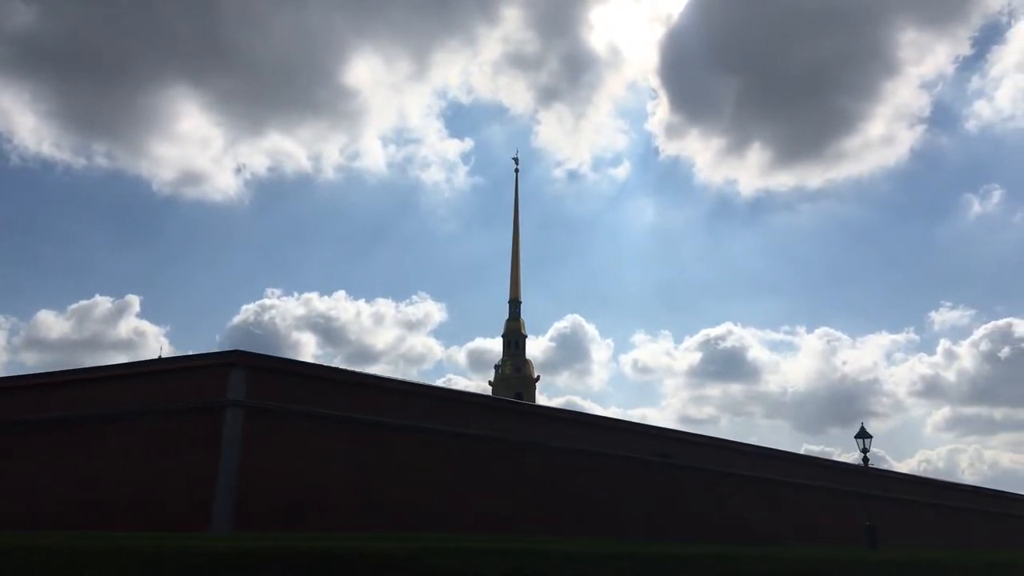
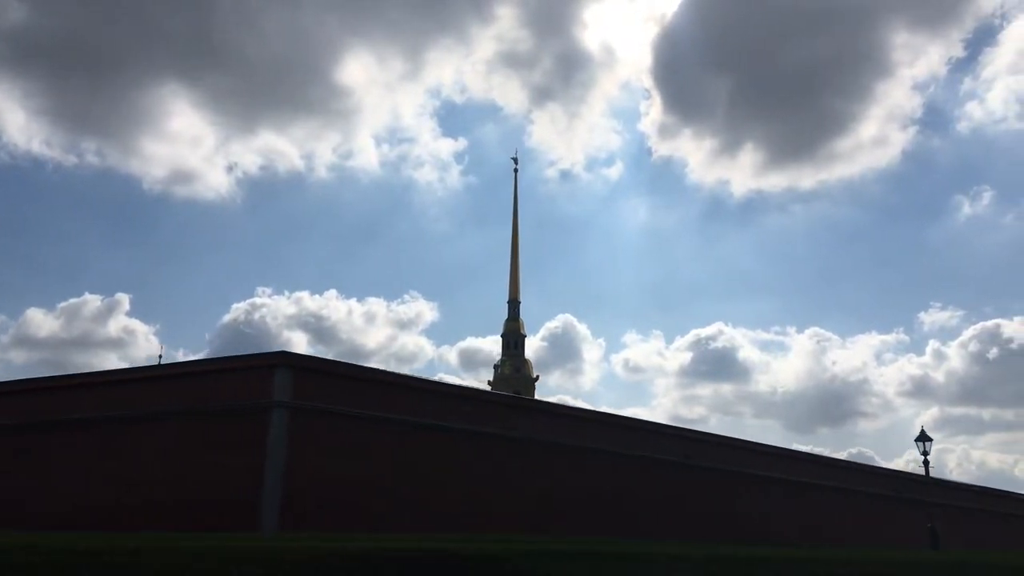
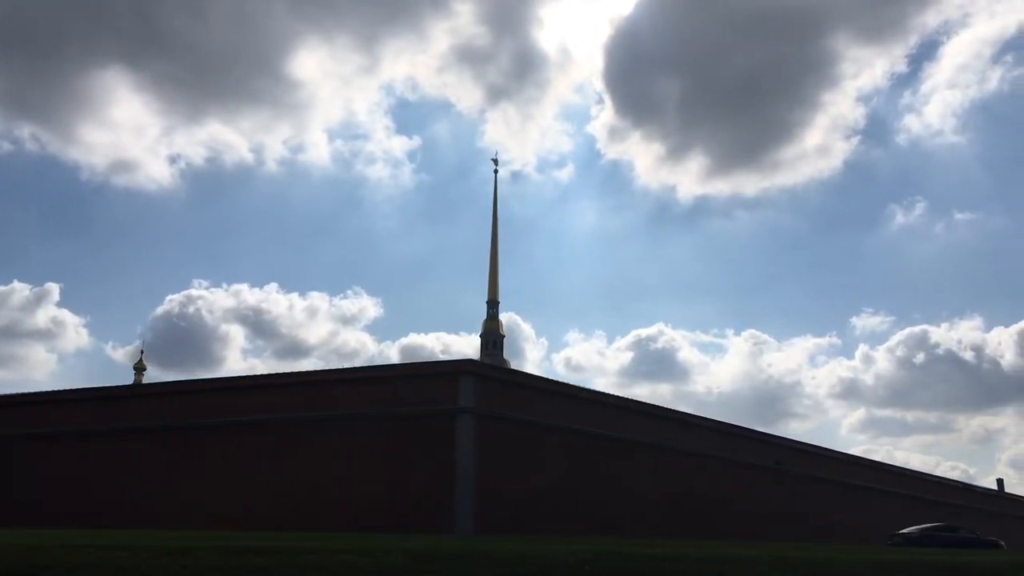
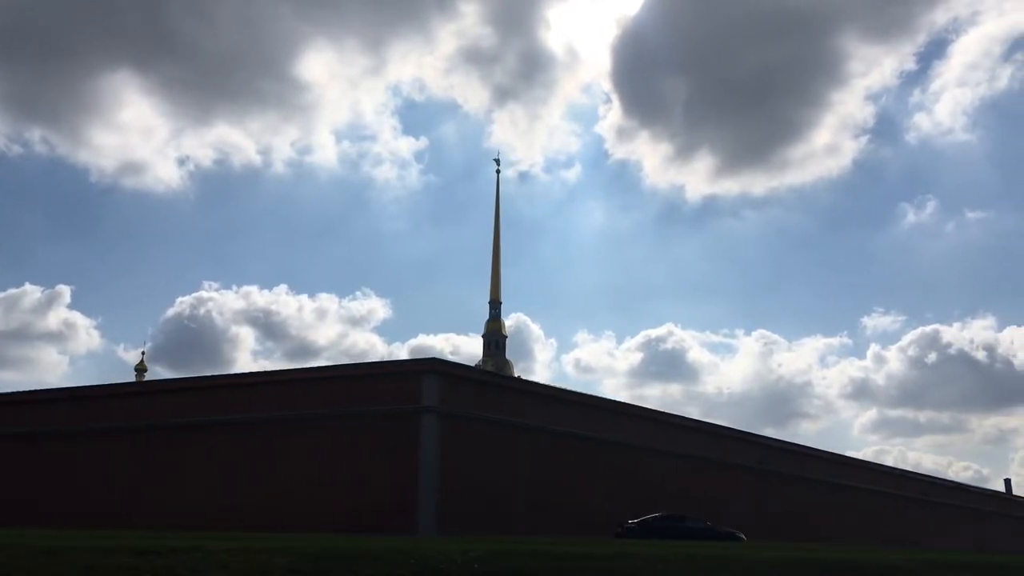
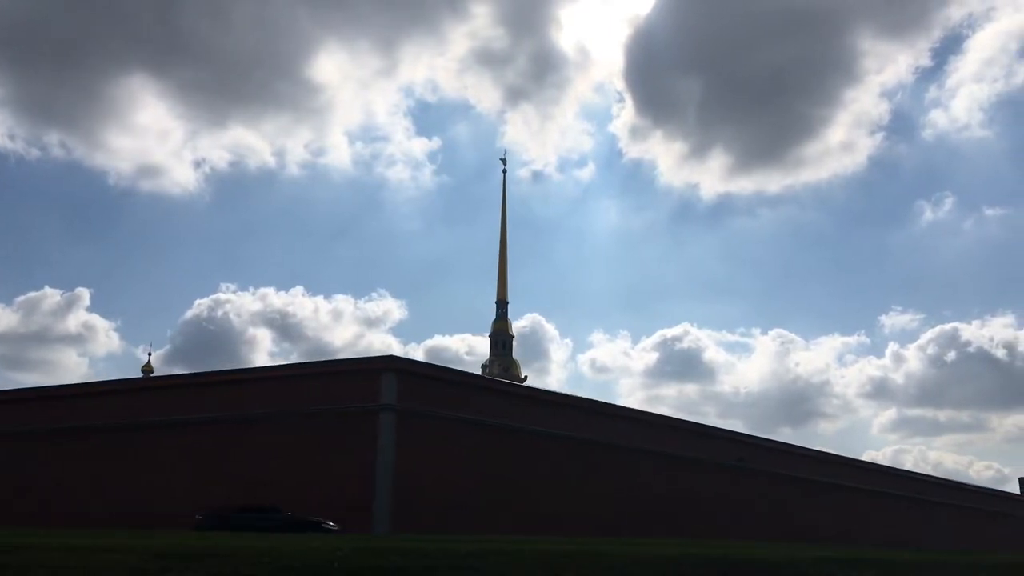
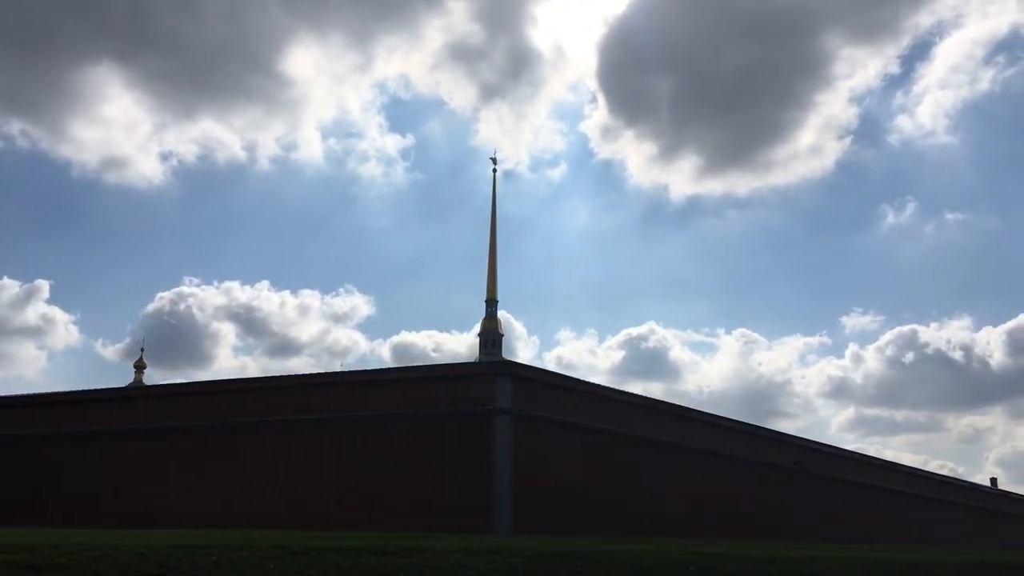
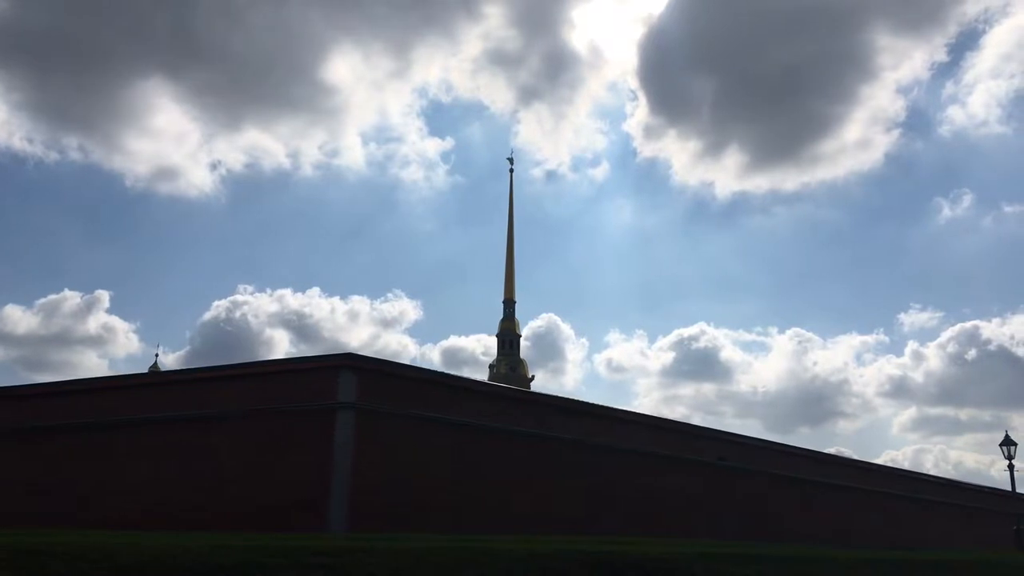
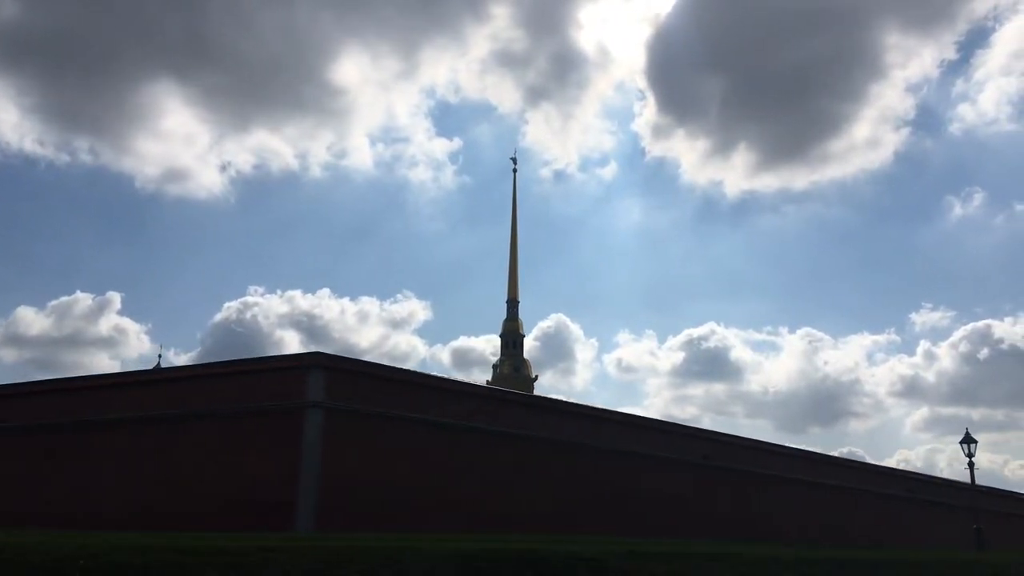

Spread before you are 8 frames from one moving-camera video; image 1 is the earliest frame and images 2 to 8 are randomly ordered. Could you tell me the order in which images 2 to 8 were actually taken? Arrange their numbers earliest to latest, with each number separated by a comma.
2, 8, 7, 5, 4, 3, 6
